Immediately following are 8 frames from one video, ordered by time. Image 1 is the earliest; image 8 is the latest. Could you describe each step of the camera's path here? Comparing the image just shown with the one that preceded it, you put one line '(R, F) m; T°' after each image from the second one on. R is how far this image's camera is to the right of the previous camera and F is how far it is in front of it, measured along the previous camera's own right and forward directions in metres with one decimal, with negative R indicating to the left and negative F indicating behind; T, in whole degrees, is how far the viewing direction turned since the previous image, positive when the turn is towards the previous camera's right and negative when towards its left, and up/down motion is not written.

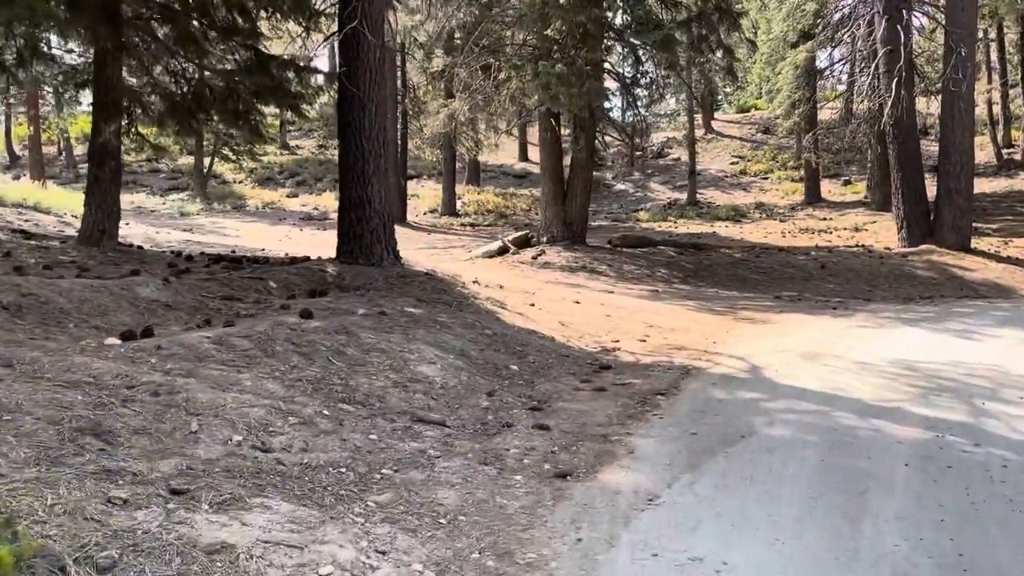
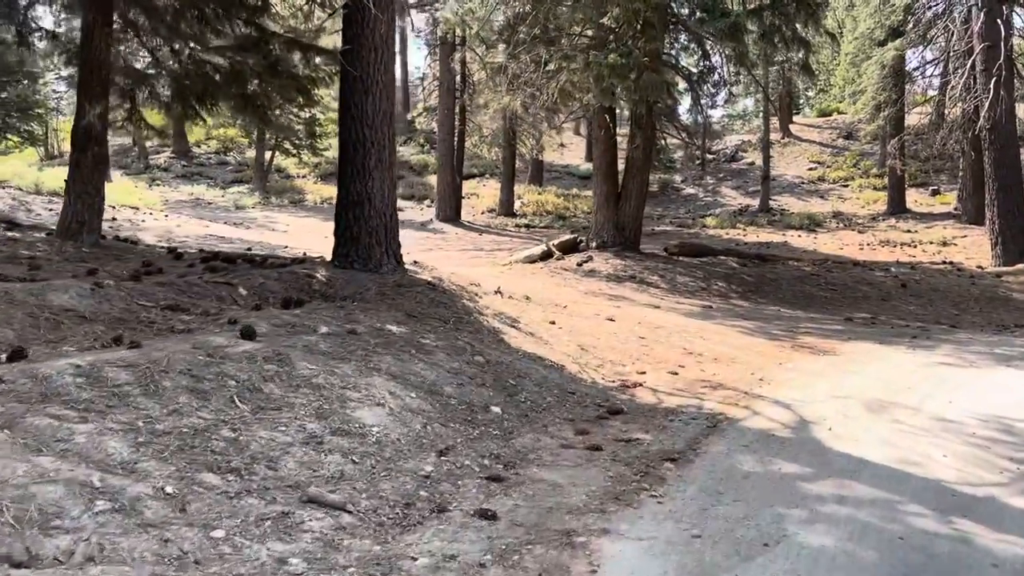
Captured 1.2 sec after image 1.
(+0.4, +1.1) m; -5°
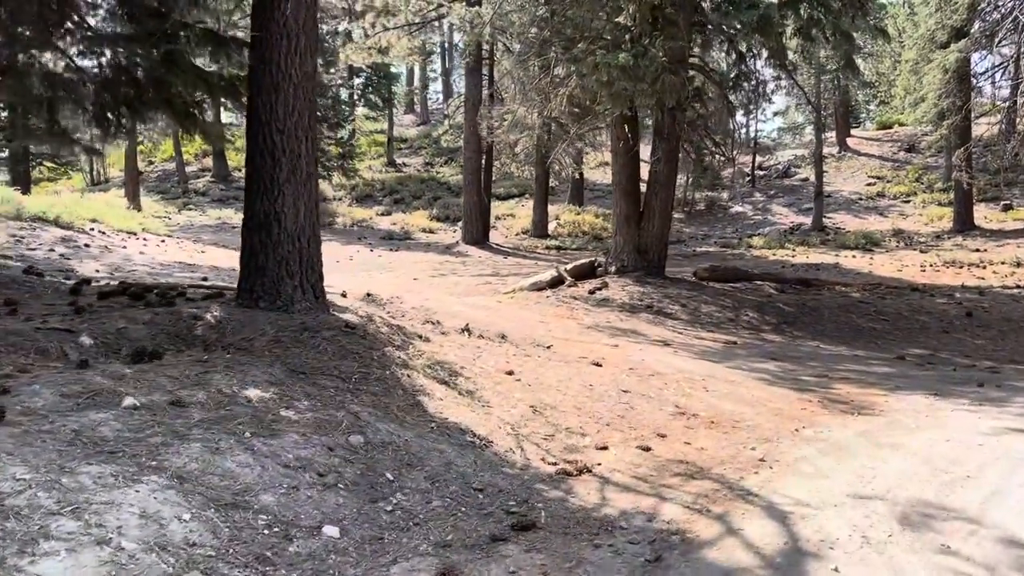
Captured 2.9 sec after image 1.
(+0.8, +1.5) m; -4°
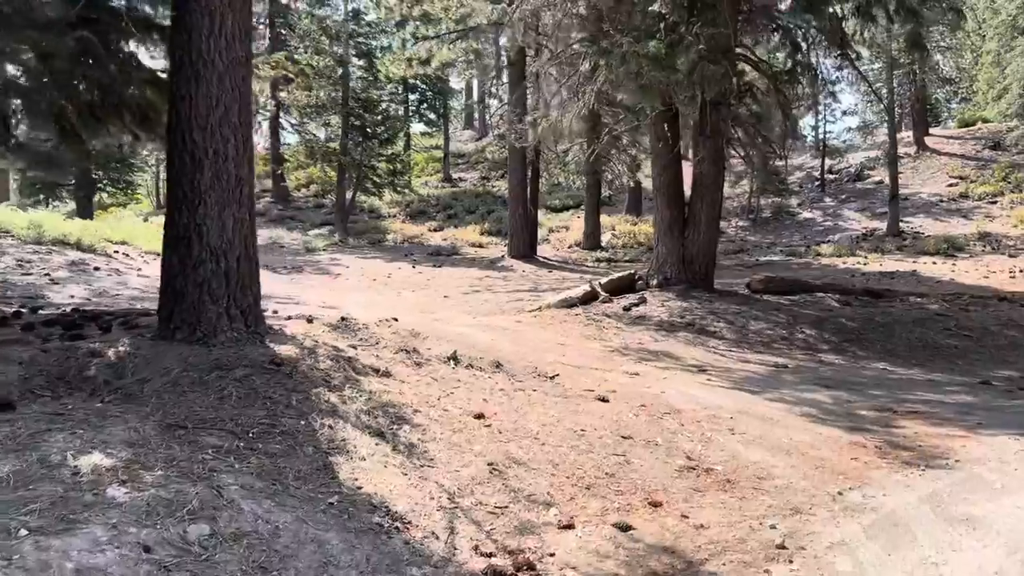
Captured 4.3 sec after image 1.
(+0.6, +1.1) m; -5°
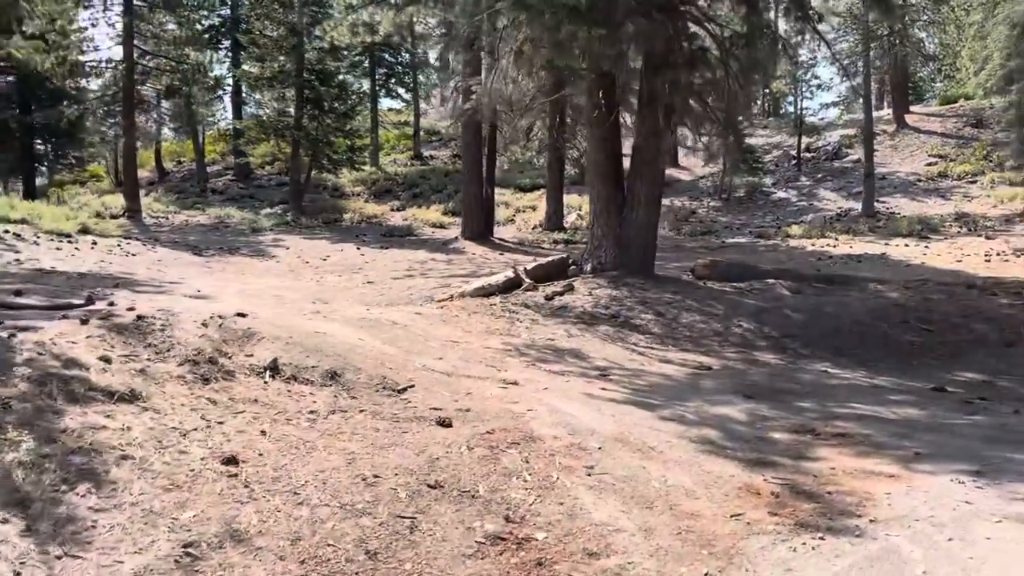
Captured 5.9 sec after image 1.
(+0.9, +1.3) m; +1°
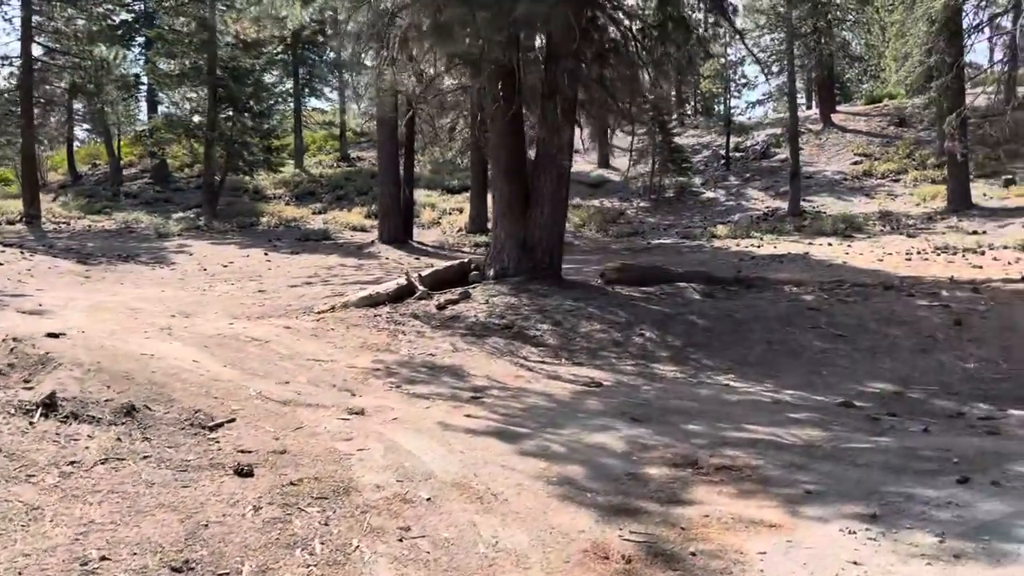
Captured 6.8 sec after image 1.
(+0.6, +0.8) m; +4°
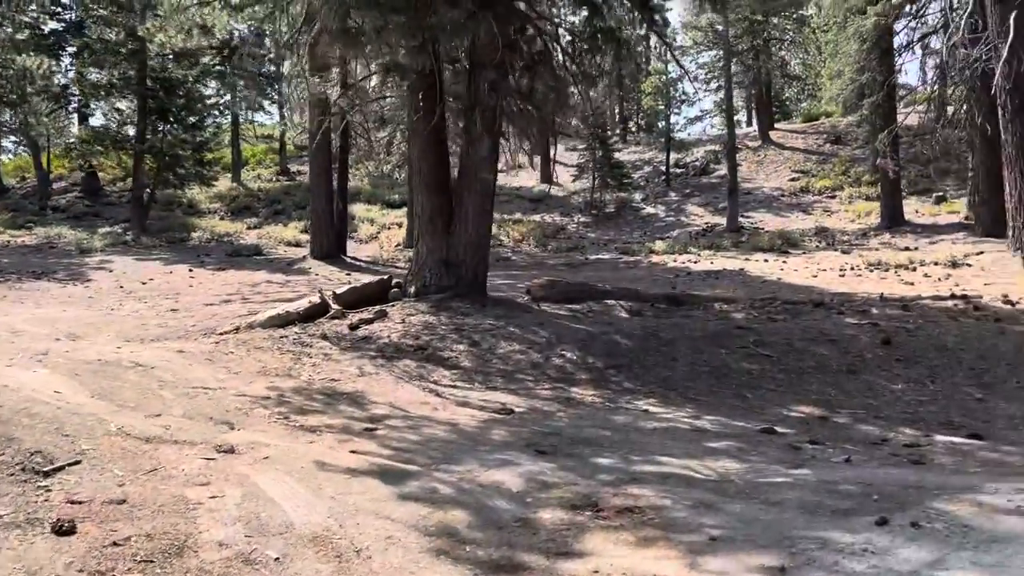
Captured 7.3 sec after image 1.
(+0.3, +0.4) m; +3°
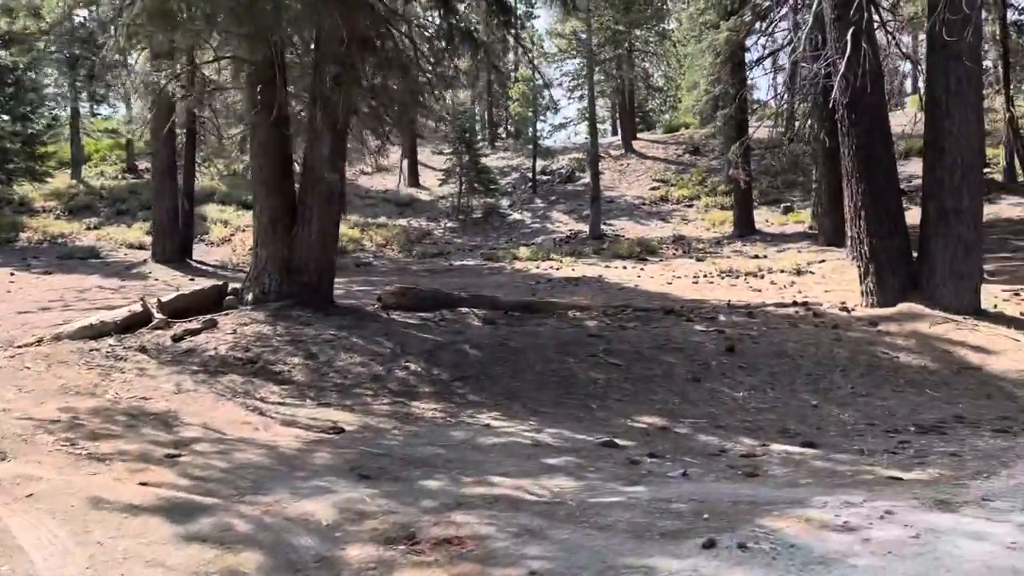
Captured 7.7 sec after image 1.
(+0.3, +0.3) m; +9°
